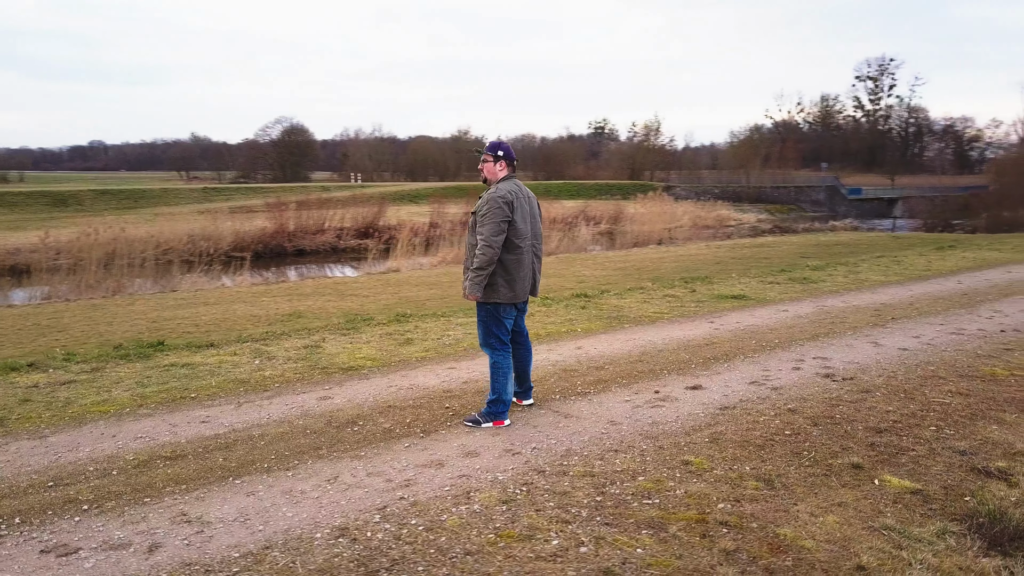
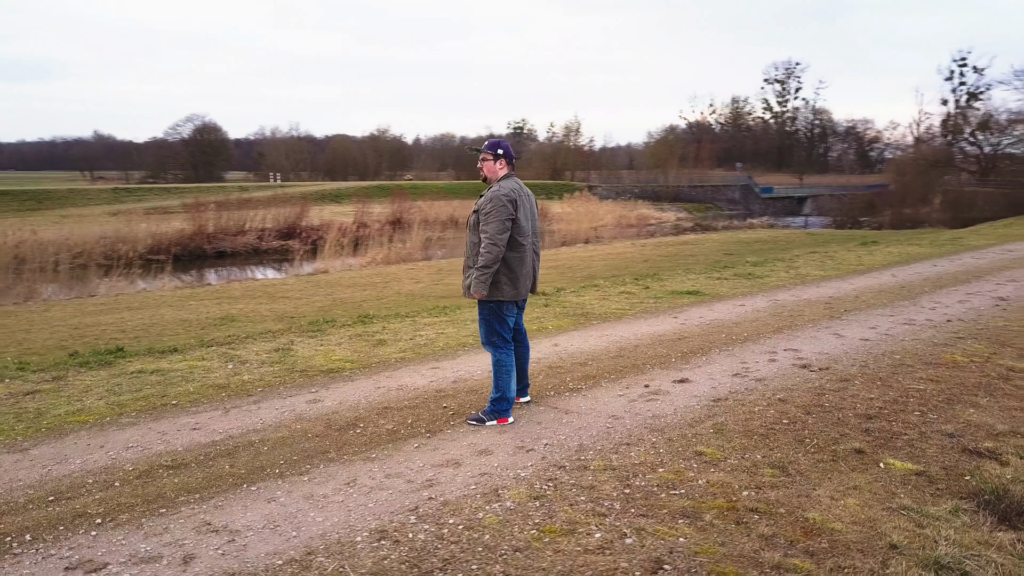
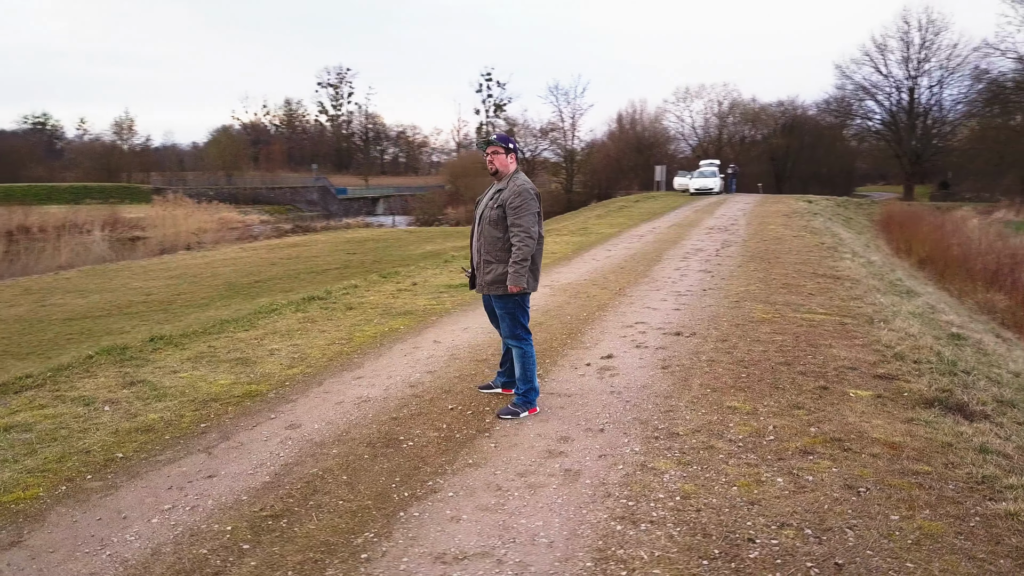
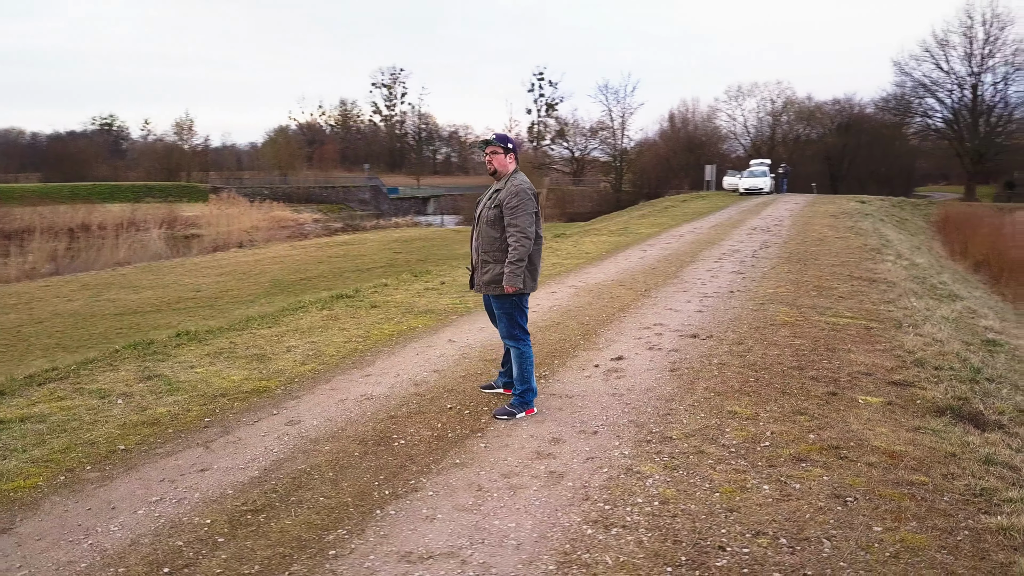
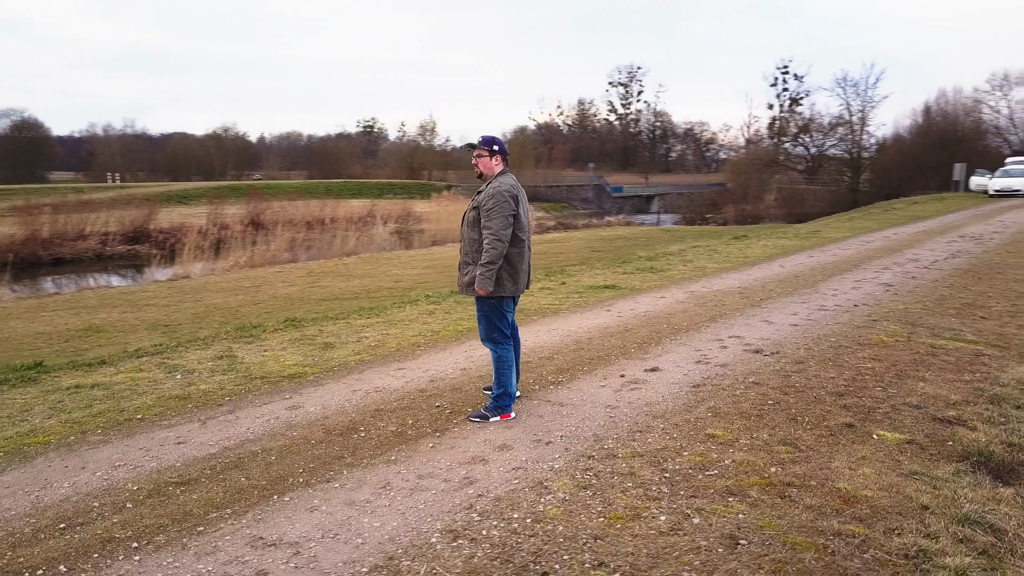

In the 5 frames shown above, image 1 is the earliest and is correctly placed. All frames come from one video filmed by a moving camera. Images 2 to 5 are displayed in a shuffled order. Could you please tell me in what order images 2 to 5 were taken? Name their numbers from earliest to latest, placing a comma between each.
2, 5, 4, 3
